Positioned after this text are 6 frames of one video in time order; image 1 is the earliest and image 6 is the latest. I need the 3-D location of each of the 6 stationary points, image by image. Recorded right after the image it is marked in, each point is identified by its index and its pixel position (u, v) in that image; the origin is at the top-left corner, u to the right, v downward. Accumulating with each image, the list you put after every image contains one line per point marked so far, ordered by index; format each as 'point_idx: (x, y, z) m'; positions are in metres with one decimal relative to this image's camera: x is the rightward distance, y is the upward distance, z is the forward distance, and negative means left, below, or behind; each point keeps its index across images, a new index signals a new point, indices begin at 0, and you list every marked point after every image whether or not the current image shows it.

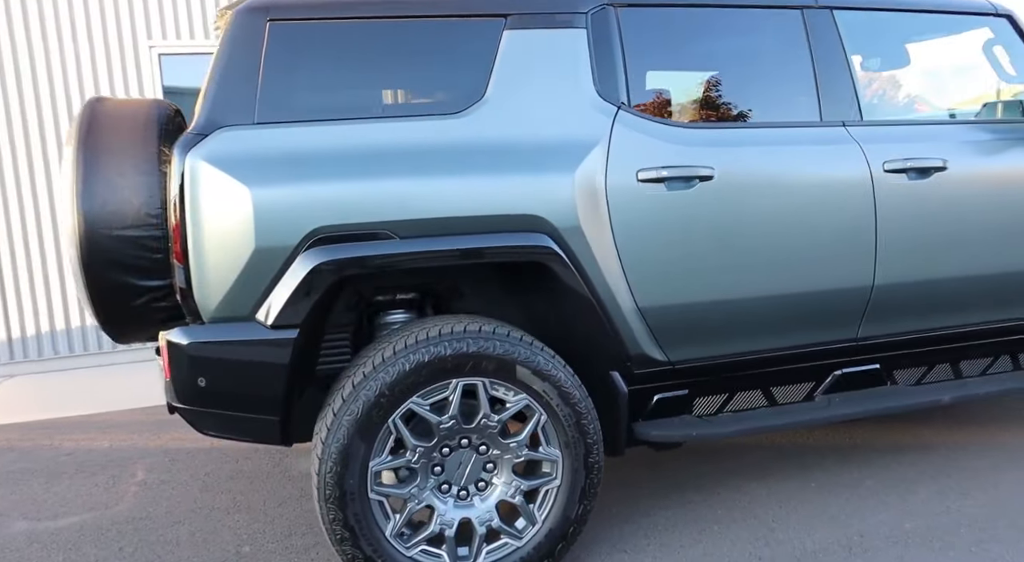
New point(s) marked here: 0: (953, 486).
0: (+1.8, -0.9, +3.2) m
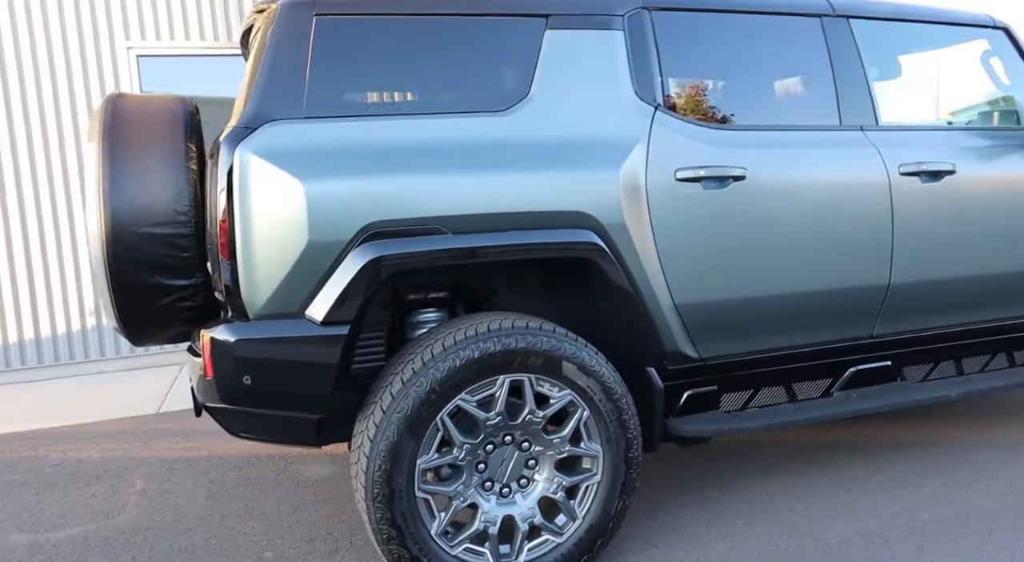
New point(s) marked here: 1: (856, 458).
0: (+1.9, -0.9, +3.4) m
1: (+1.6, -0.8, +3.6) m
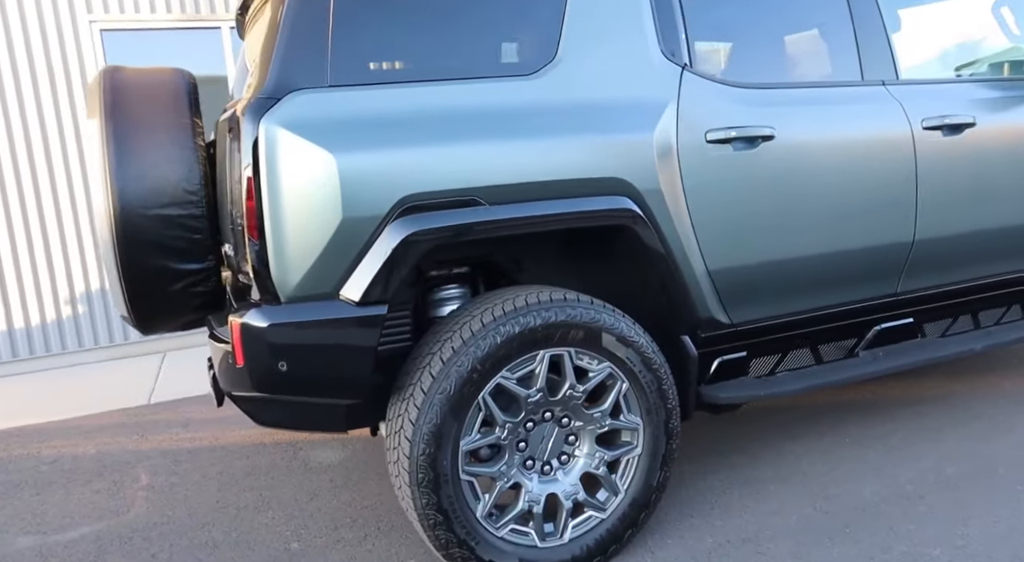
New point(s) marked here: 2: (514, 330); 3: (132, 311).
0: (+2.0, -0.7, +3.4) m
1: (+1.7, -0.6, +3.6) m
2: (0.0, -0.1, +2.3) m
3: (-1.3, -0.1, +2.6) m
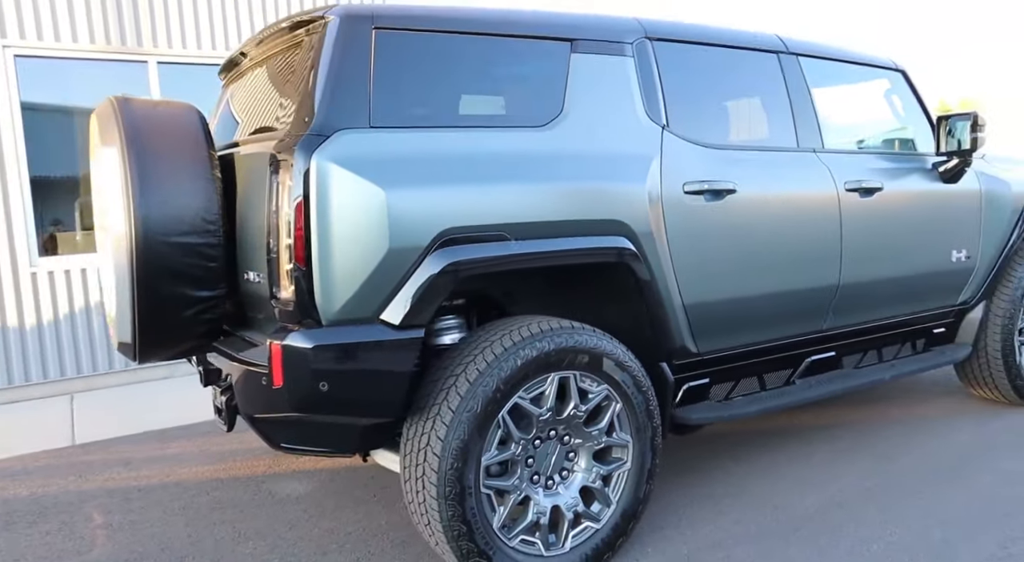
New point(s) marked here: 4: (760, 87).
0: (+1.9, -0.9, +3.9) m
1: (+1.5, -0.8, +4.1) m
2: (+0.1, -0.2, +2.6) m
3: (-1.3, -0.2, +2.7) m
4: (+1.1, +0.9, +3.5) m
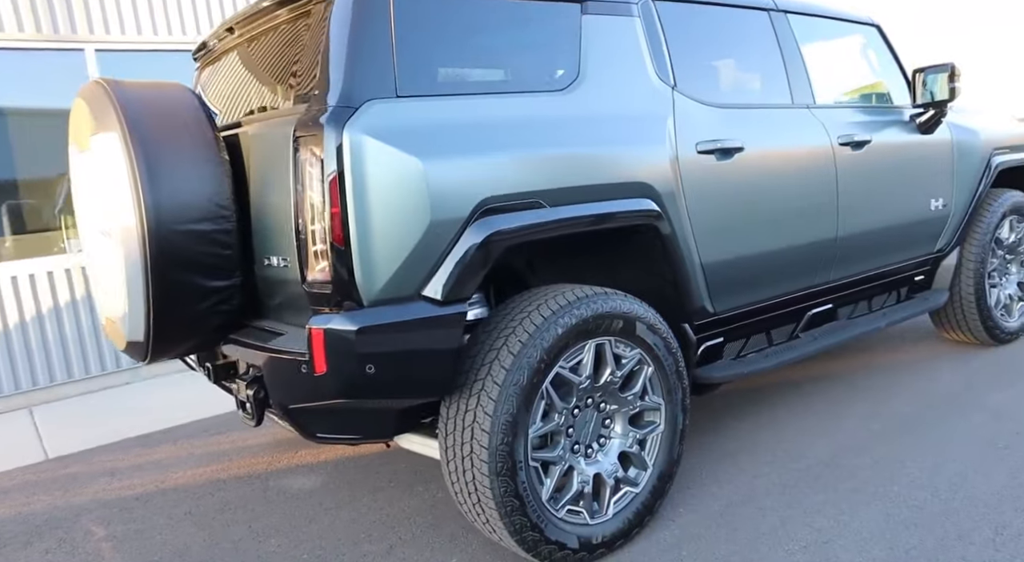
0: (+1.9, -0.6, +4.1) m
1: (+1.5, -0.6, +4.2) m
2: (+0.2, -0.1, +2.5) m
3: (-1.2, -0.2, +2.5) m
4: (+1.1, +1.1, +3.5) m
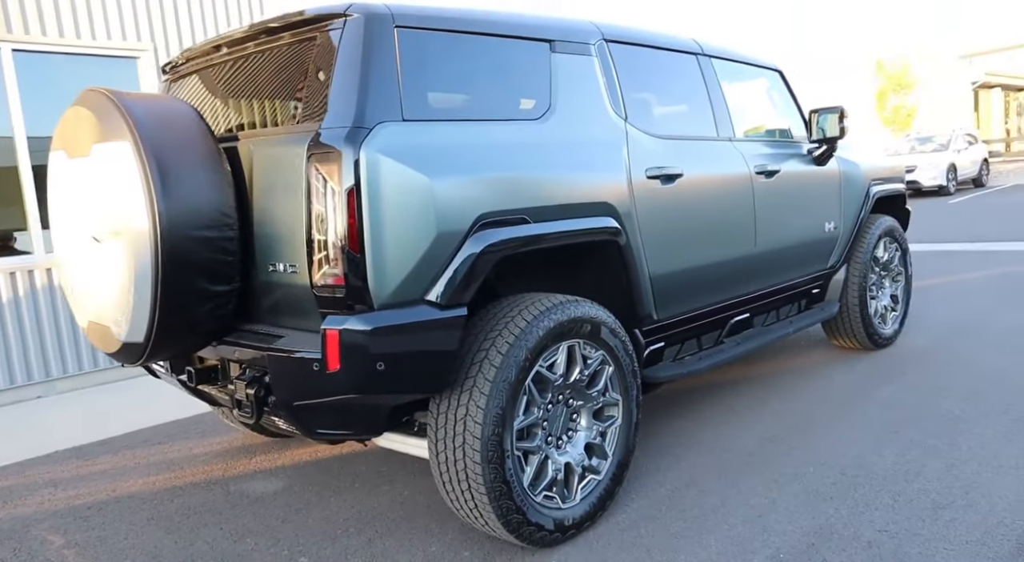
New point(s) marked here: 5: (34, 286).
0: (+1.6, -0.7, +4.6) m
1: (+1.2, -0.7, +4.6) m
2: (+0.1, -0.2, +2.8) m
3: (-1.2, -0.2, +2.6) m
4: (+0.9, +1.0, +4.0) m
5: (-3.5, 0.0, +5.6) m
